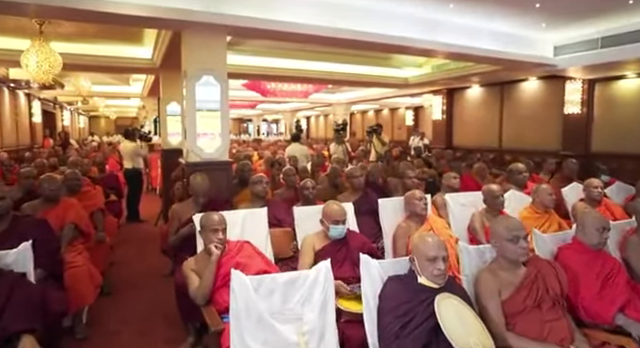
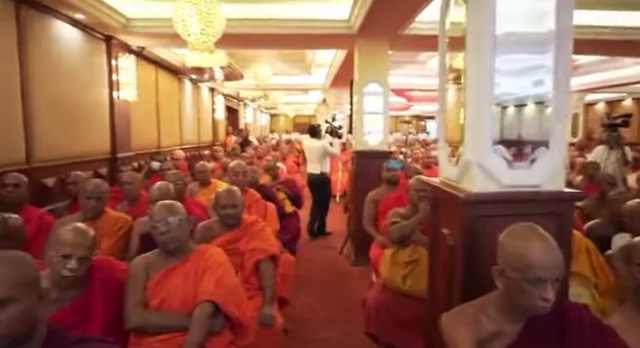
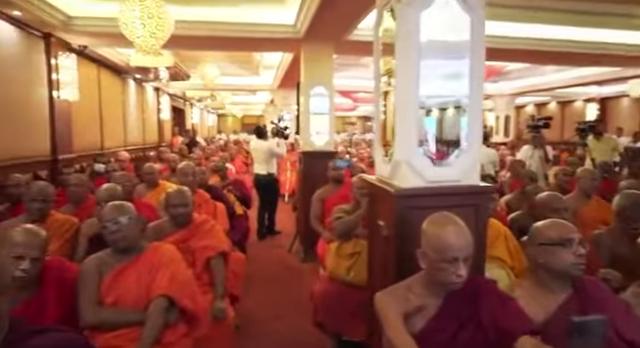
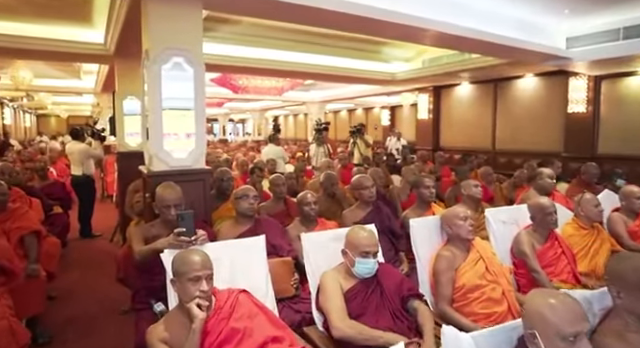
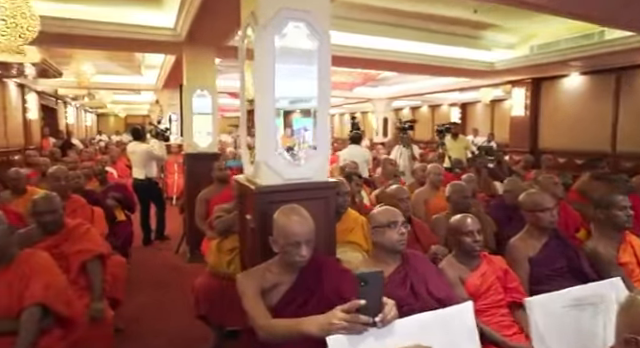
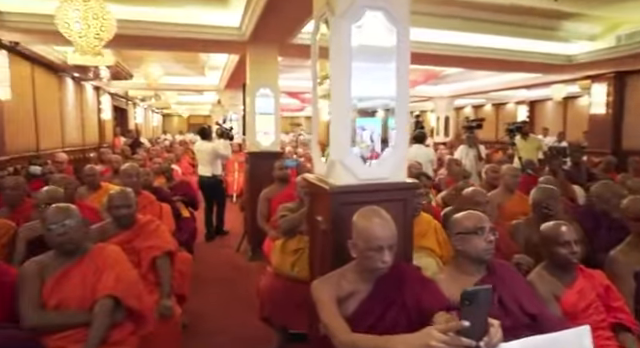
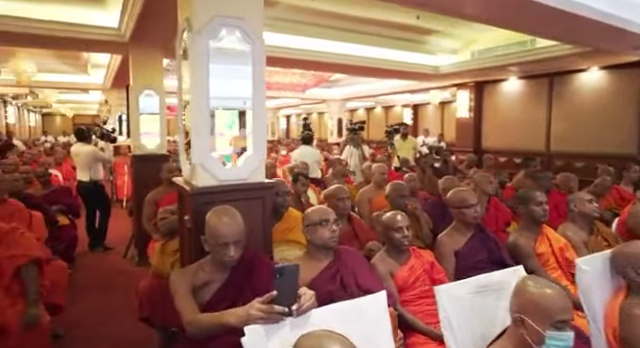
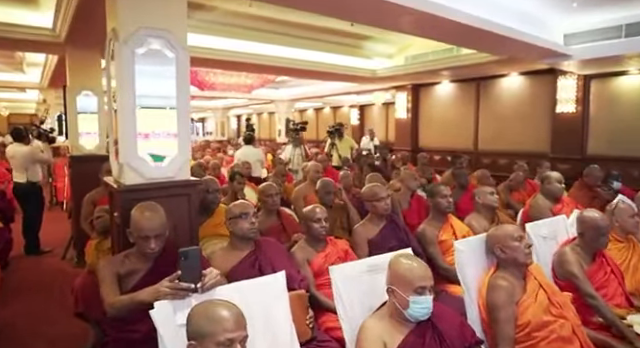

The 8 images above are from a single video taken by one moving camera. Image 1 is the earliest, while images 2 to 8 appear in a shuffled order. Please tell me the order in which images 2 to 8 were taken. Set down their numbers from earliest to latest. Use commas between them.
4, 8, 7, 5, 6, 3, 2
